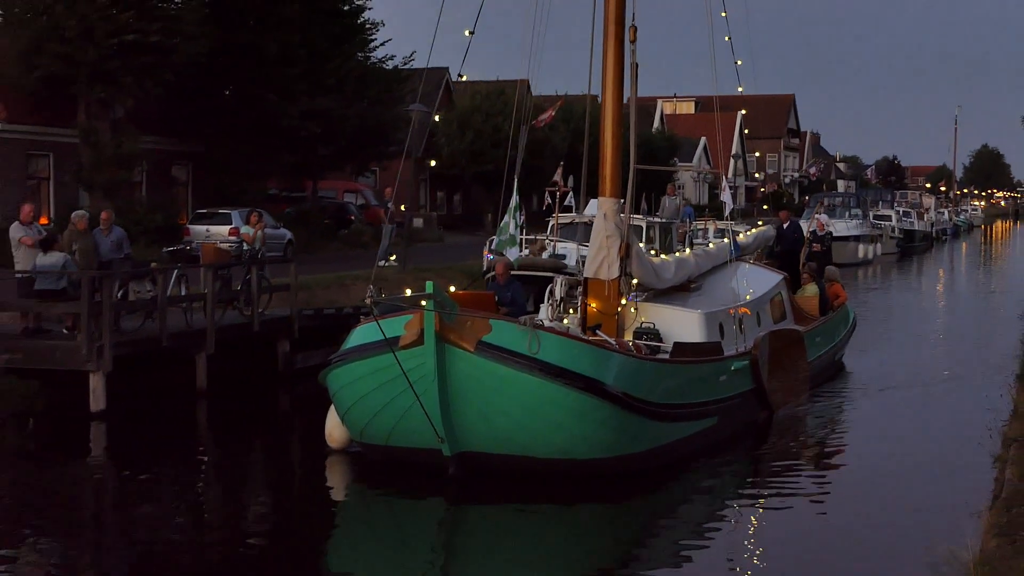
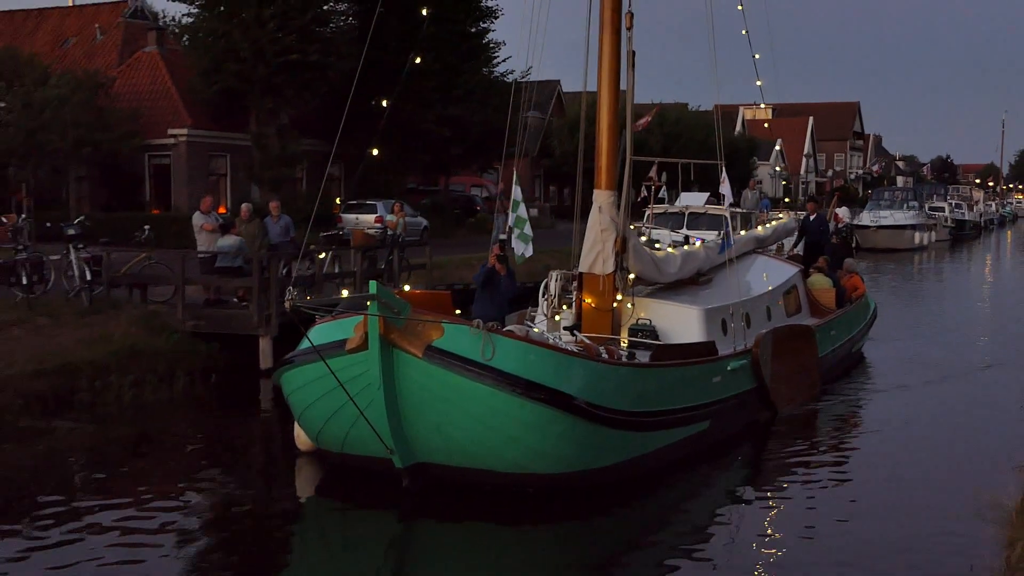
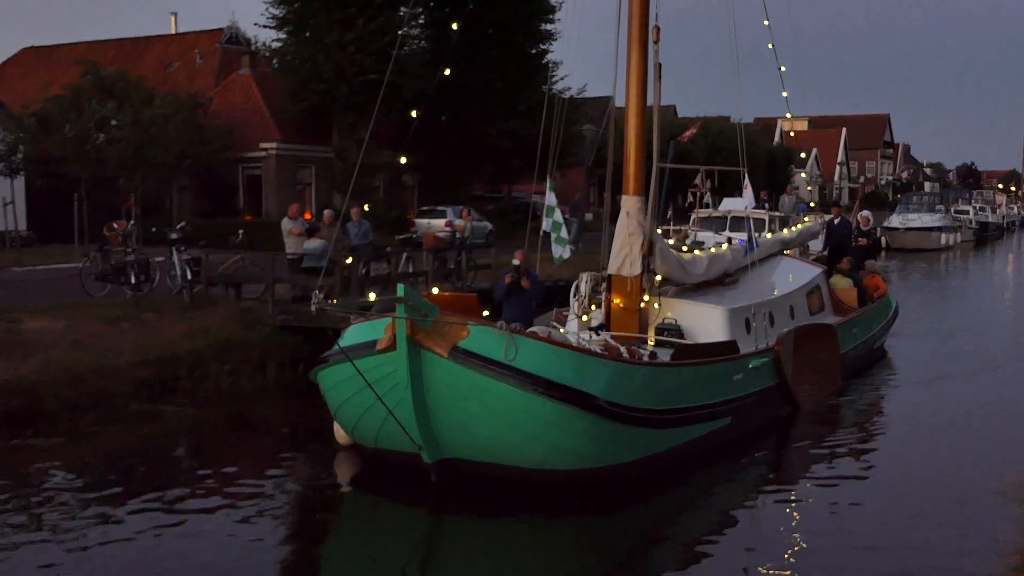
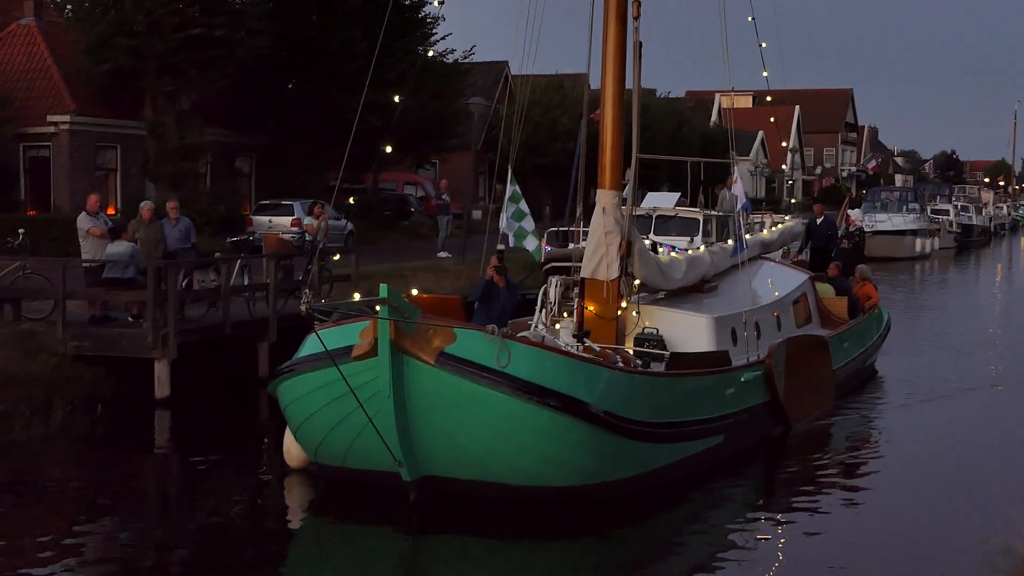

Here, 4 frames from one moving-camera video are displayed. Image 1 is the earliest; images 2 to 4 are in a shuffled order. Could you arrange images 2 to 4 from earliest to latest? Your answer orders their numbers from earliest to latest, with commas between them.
4, 2, 3
